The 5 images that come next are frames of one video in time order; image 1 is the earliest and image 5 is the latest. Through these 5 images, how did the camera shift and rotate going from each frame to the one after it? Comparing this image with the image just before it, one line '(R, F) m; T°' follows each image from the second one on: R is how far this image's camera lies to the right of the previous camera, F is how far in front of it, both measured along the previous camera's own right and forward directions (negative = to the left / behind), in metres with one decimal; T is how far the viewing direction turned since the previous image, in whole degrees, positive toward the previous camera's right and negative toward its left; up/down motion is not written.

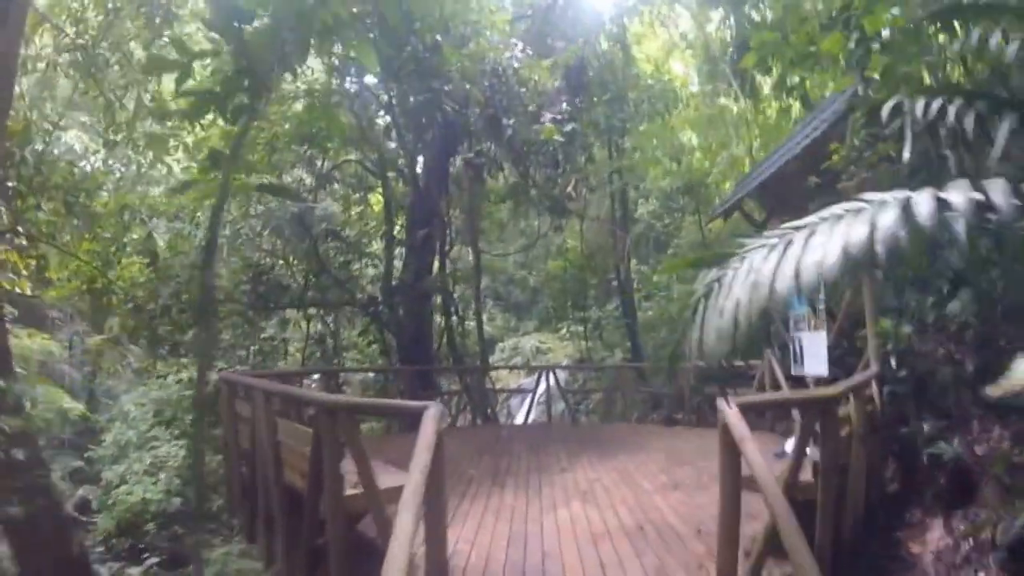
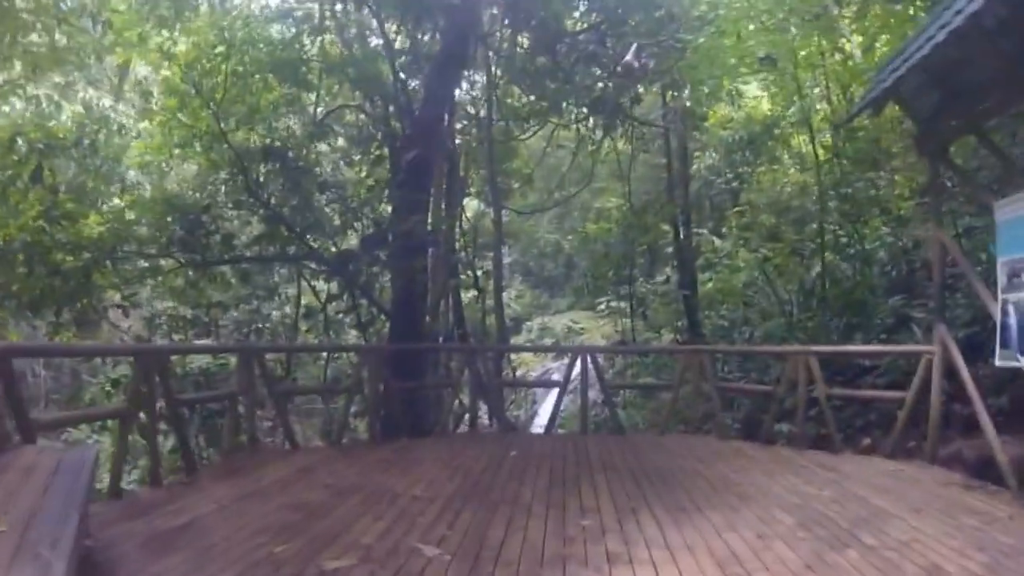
(+0.1, +2.3) m; -3°
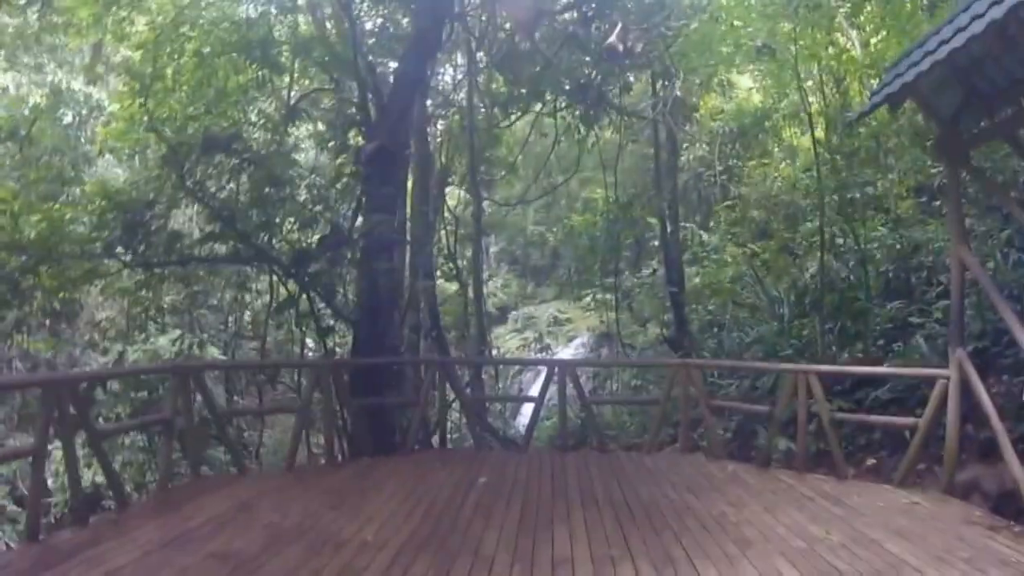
(+0.1, +0.4) m; +1°
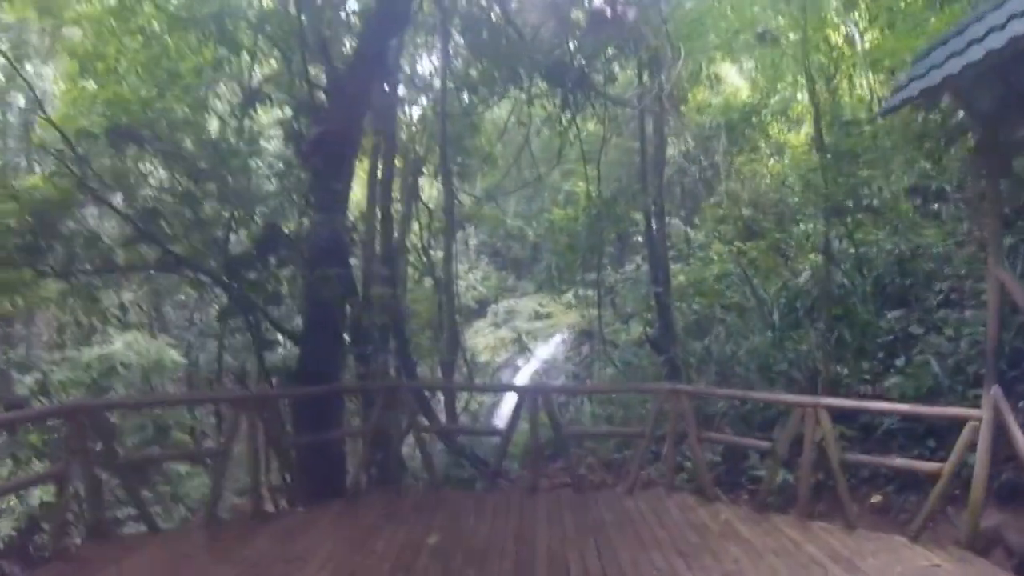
(+0.1, +0.6) m; +1°
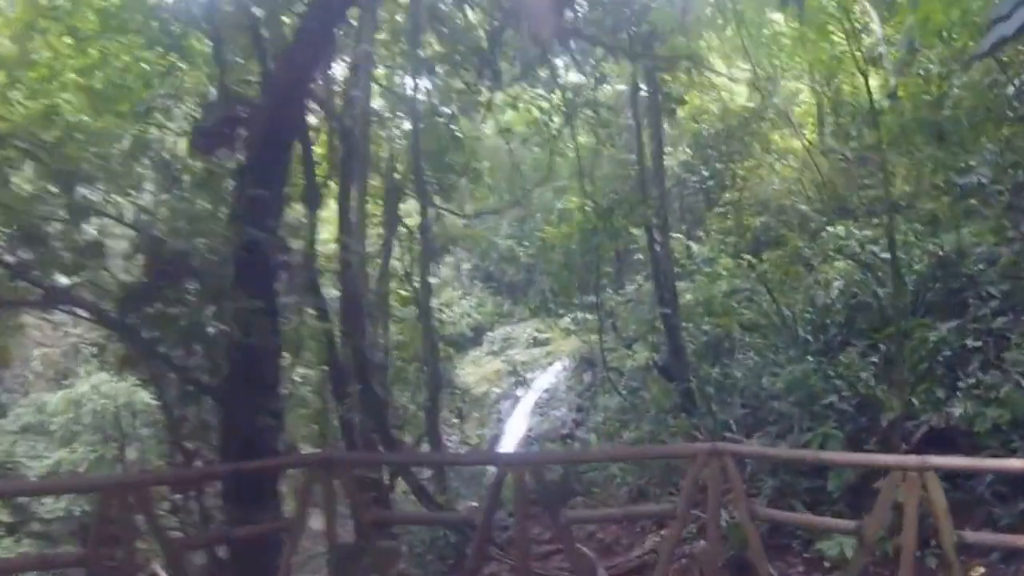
(+0.1, +1.1) m; 0°
